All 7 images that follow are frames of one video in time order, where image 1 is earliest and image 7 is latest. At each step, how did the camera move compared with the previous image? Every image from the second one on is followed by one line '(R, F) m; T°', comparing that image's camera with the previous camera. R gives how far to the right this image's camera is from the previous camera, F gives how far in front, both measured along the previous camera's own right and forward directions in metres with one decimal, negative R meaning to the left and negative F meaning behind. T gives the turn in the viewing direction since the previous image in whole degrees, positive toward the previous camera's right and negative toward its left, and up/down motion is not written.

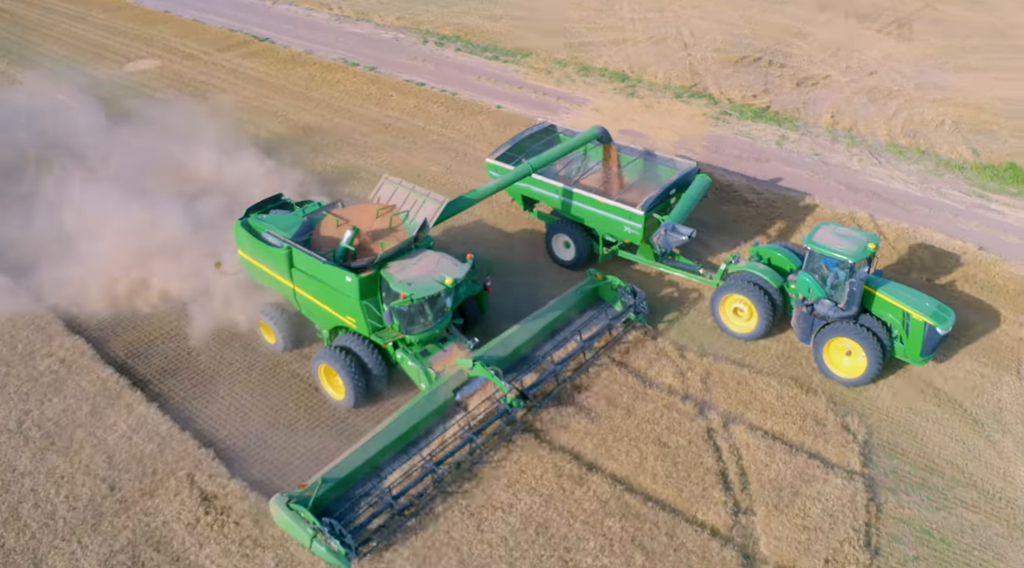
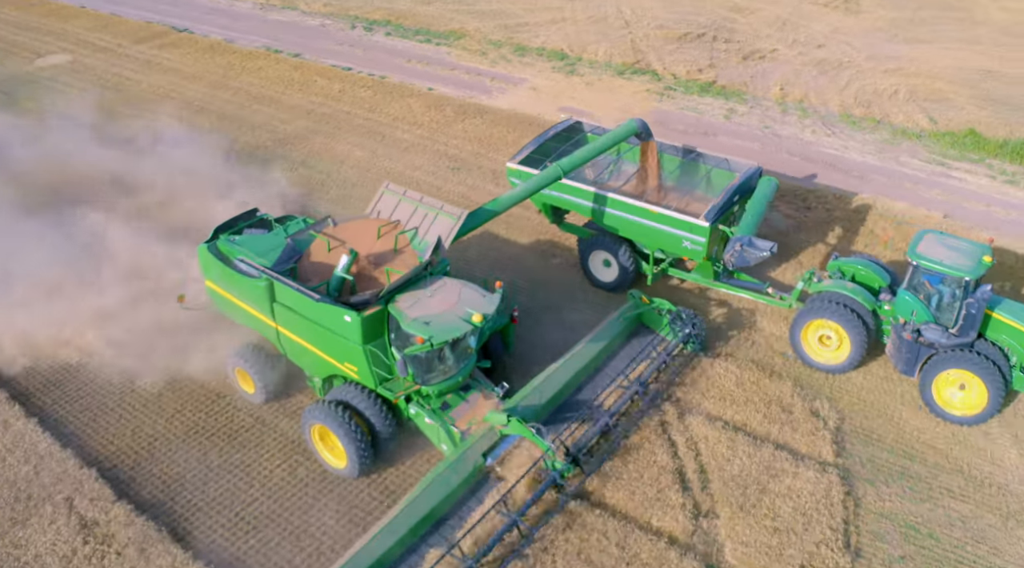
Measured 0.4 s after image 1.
(+0.5, +1.4) m; +3°
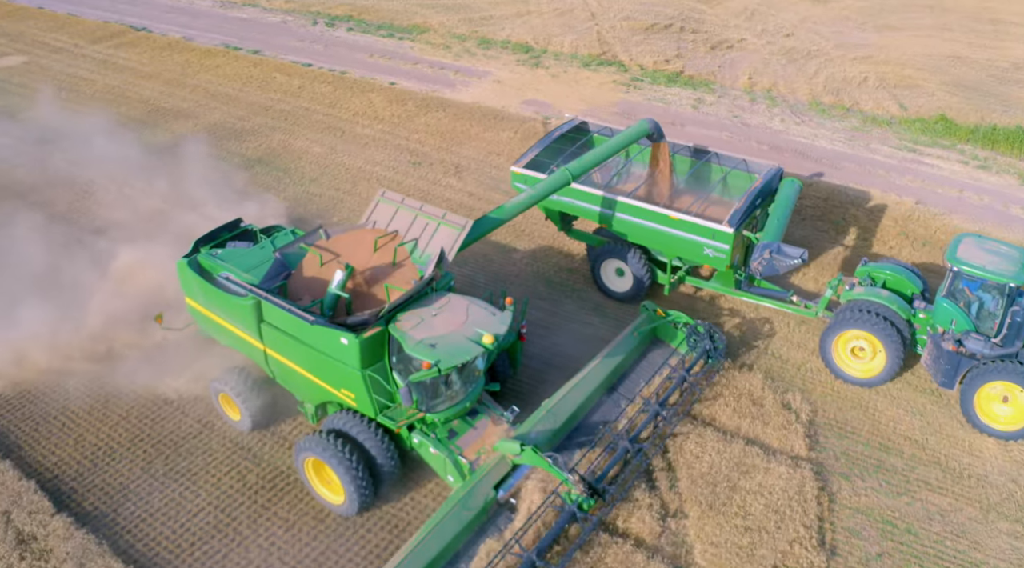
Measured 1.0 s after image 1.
(+0.3, +0.5) m; +1°
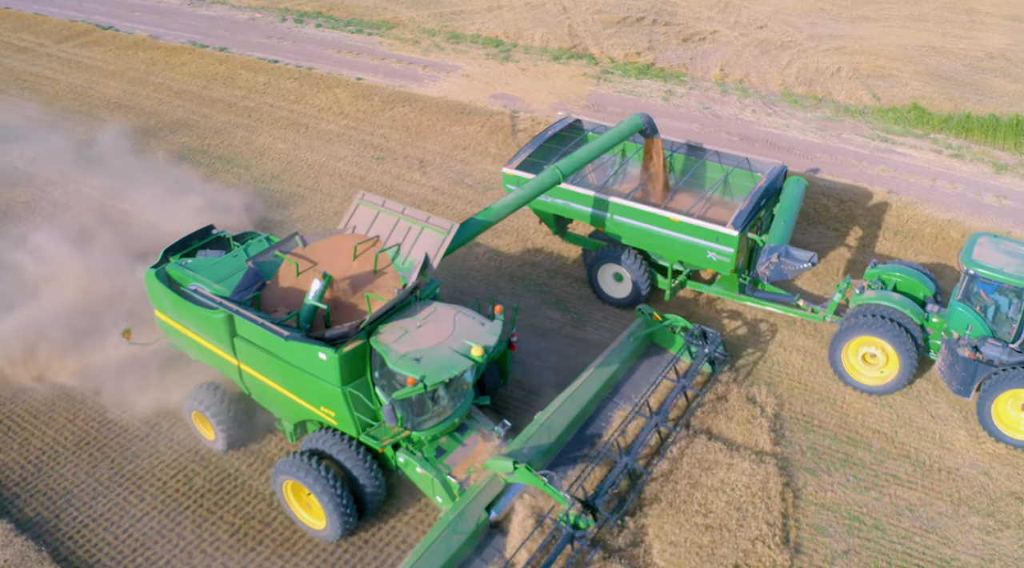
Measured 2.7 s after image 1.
(+0.4, +0.3) m; +1°
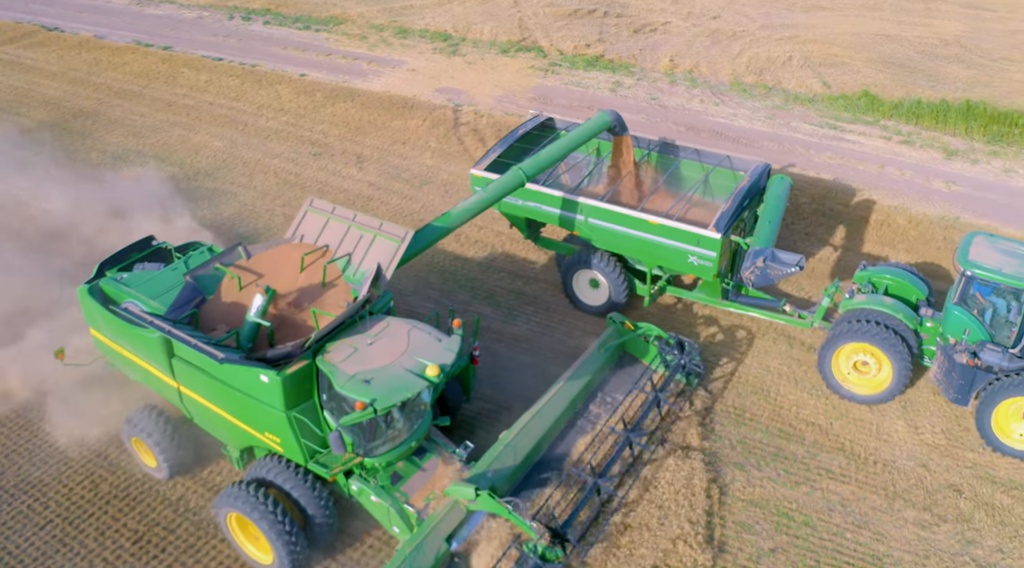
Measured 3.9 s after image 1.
(+0.8, +0.4) m; +1°
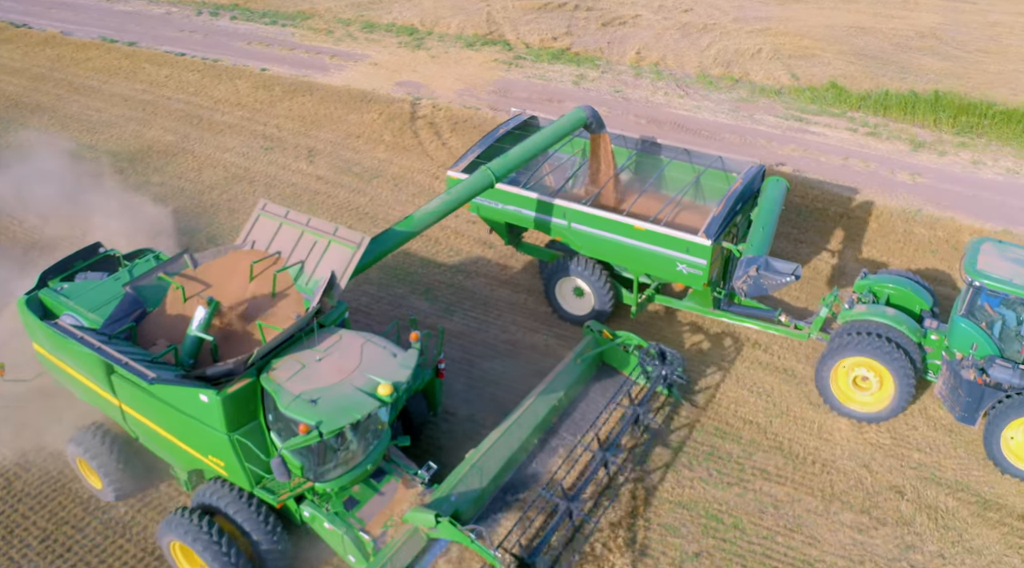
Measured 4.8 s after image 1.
(+0.9, +0.3) m; -1°
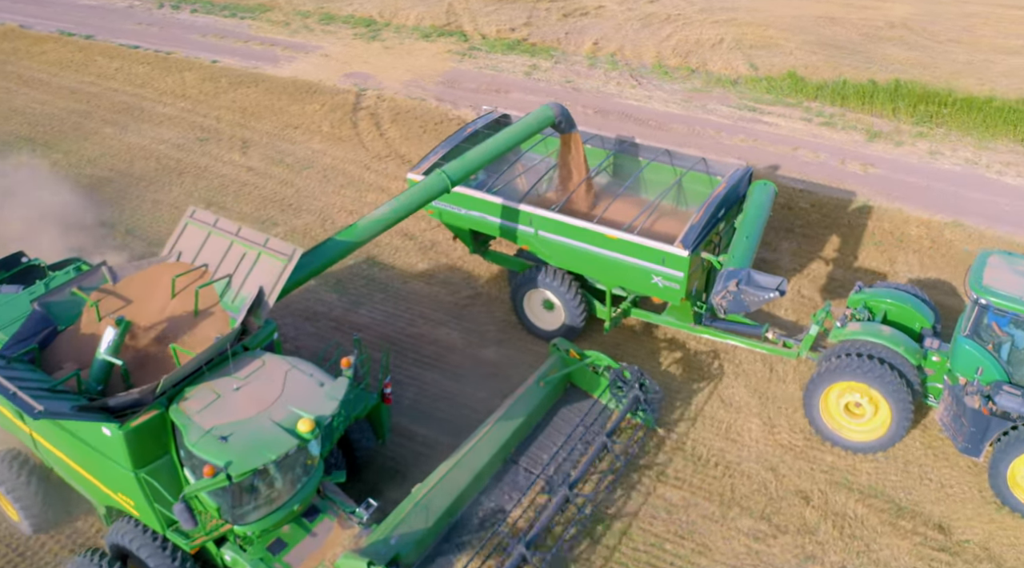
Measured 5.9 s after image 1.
(+1.3, +0.5) m; -1°
